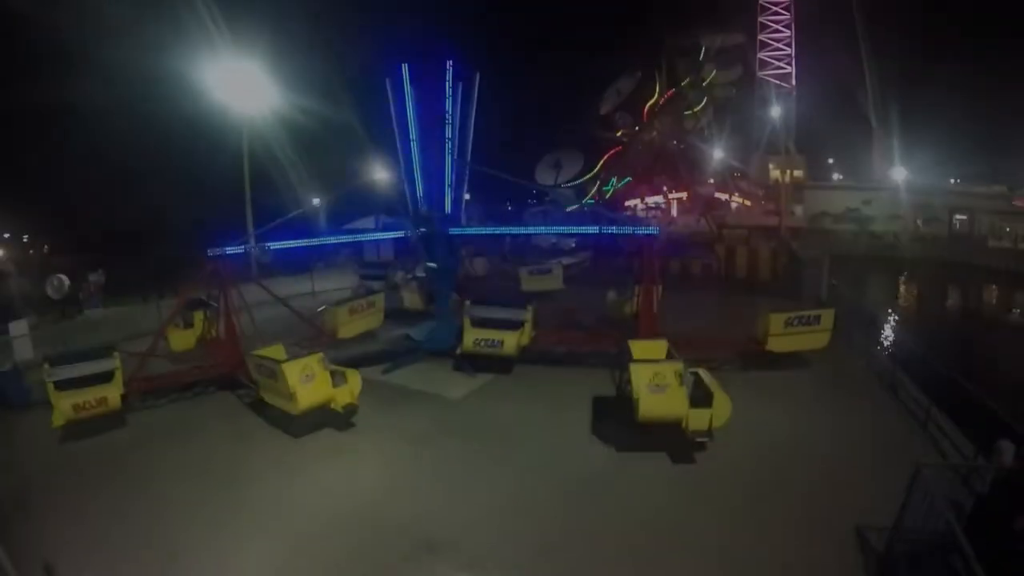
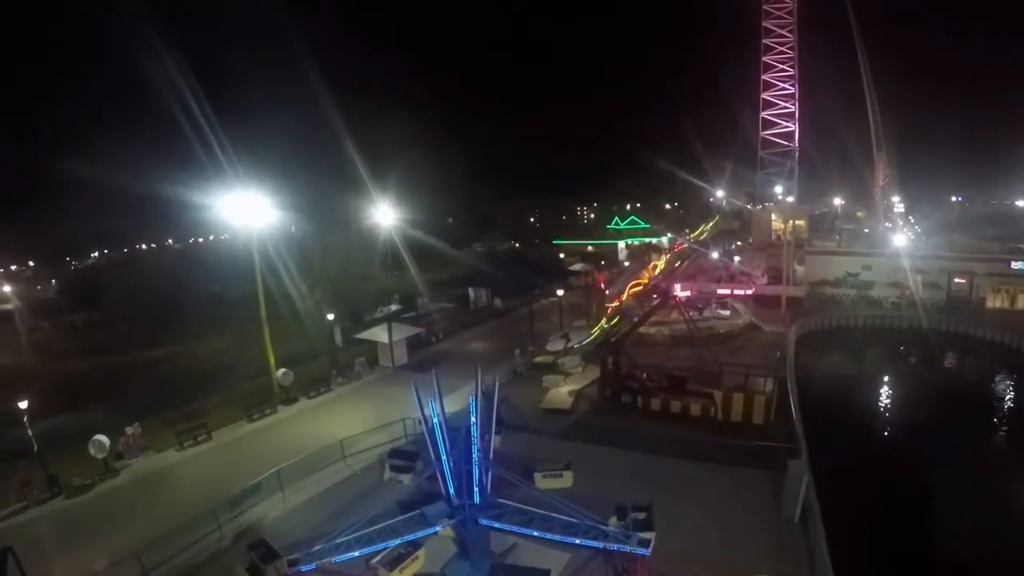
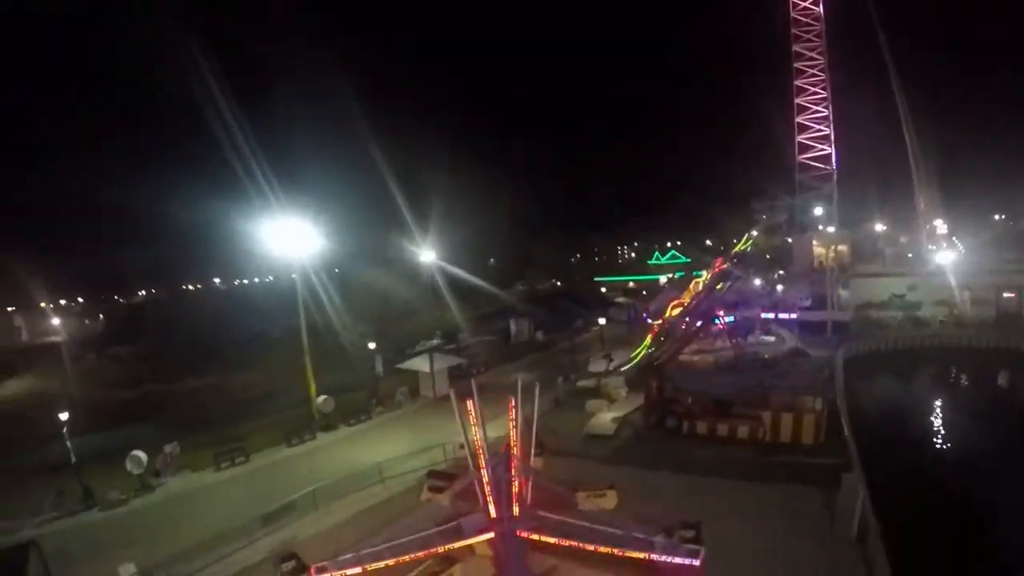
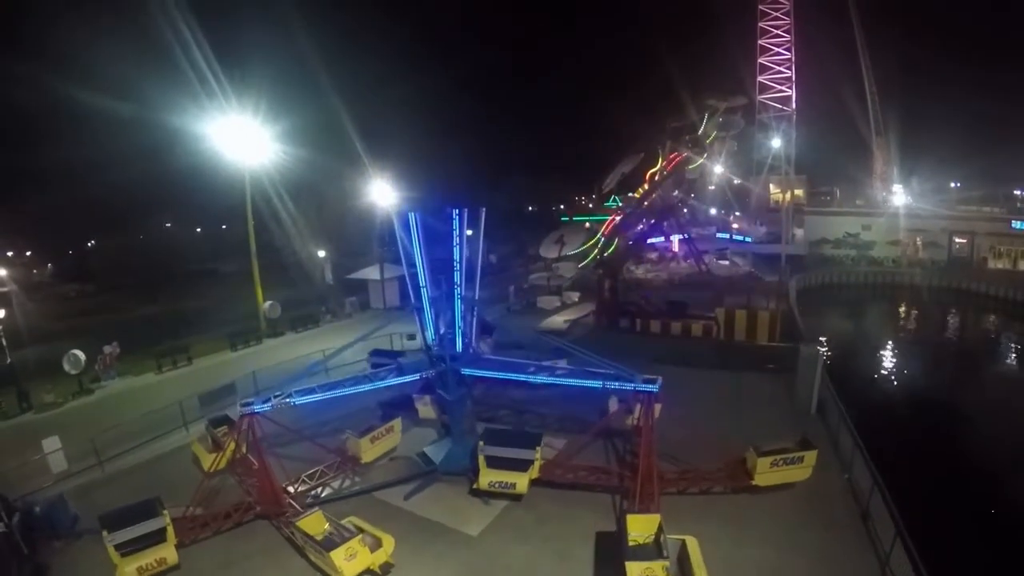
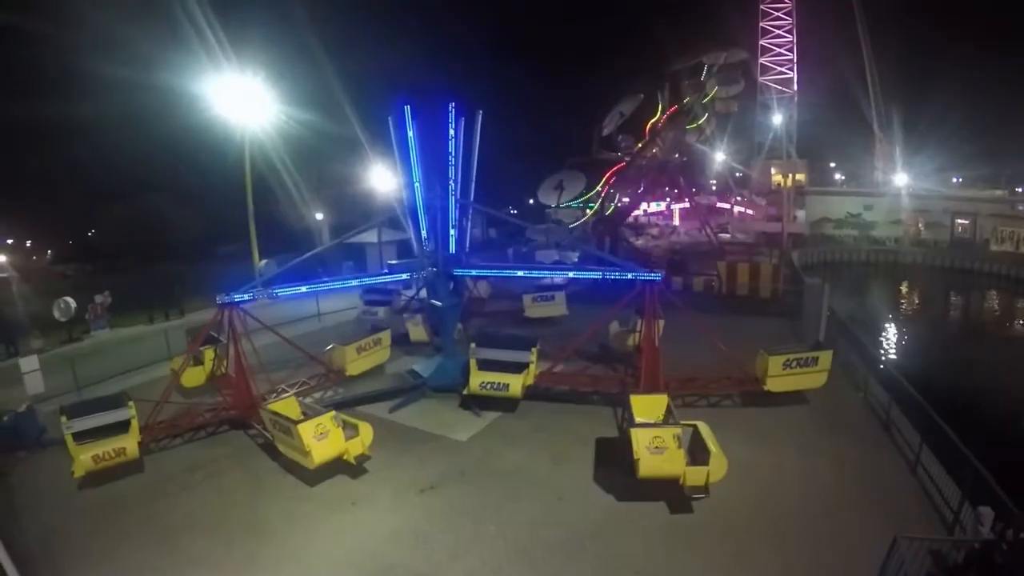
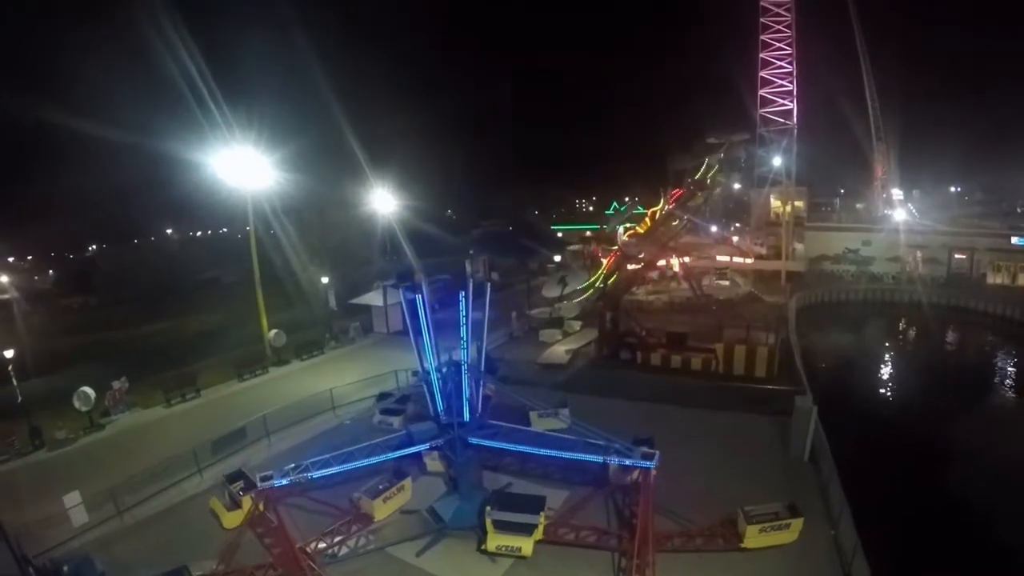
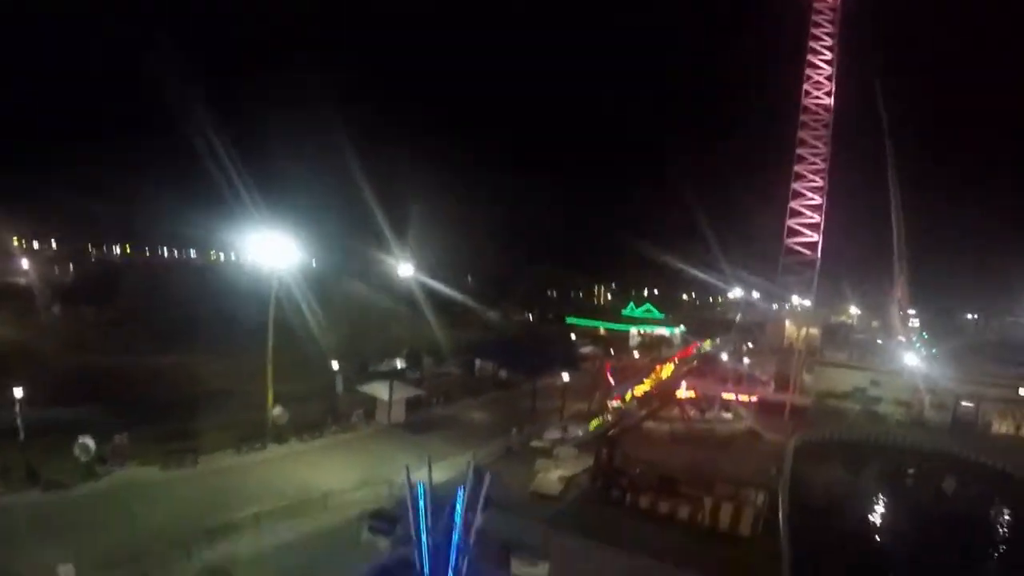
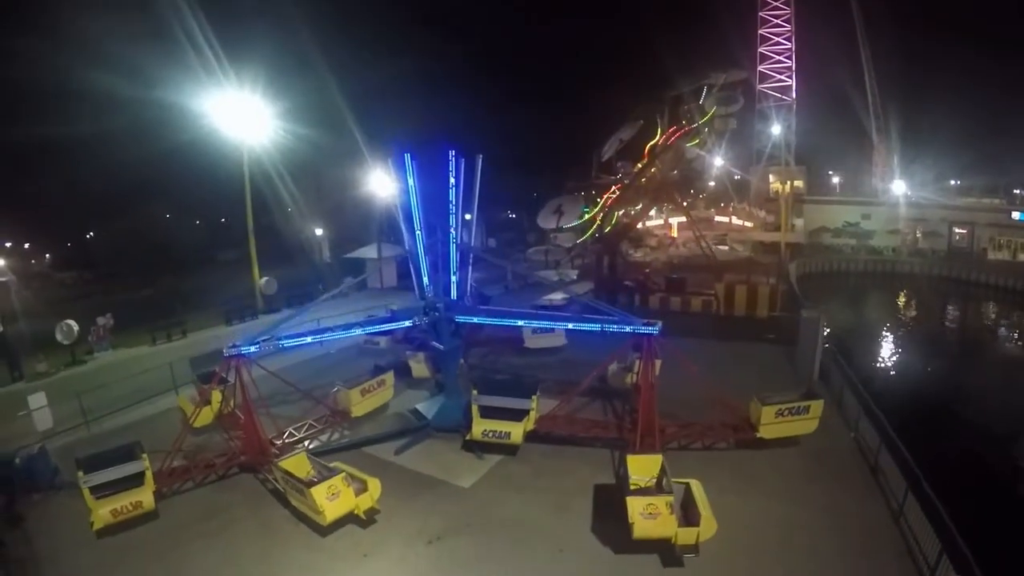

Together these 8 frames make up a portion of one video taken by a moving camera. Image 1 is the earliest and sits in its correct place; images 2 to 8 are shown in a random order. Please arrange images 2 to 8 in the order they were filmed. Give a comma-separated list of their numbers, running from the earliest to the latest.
5, 8, 4, 6, 2, 7, 3
